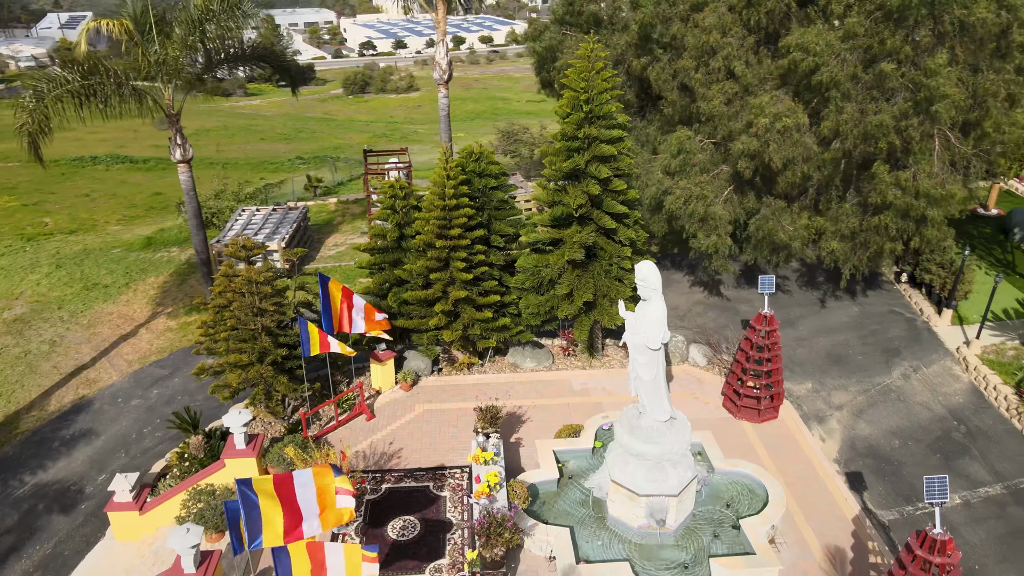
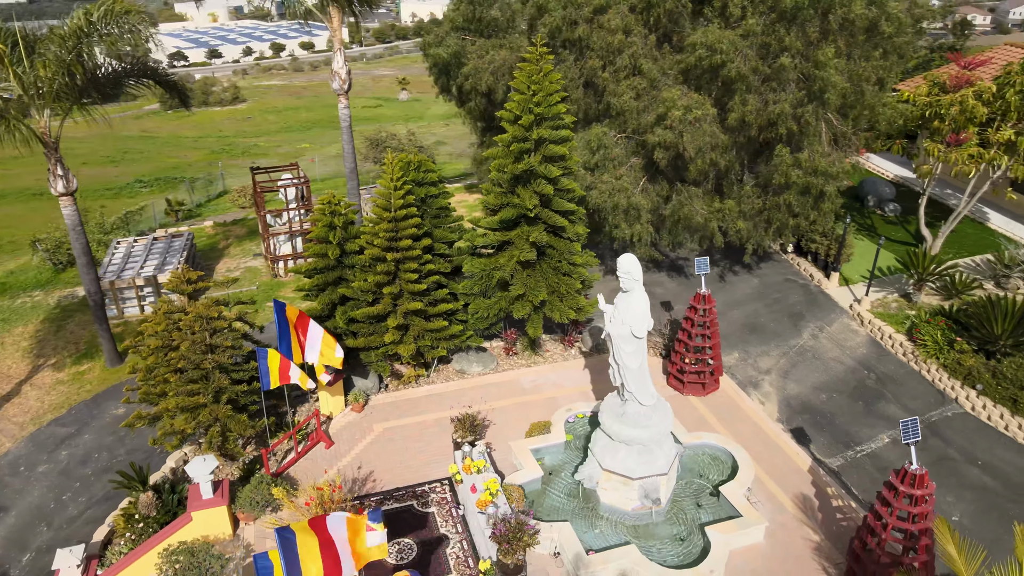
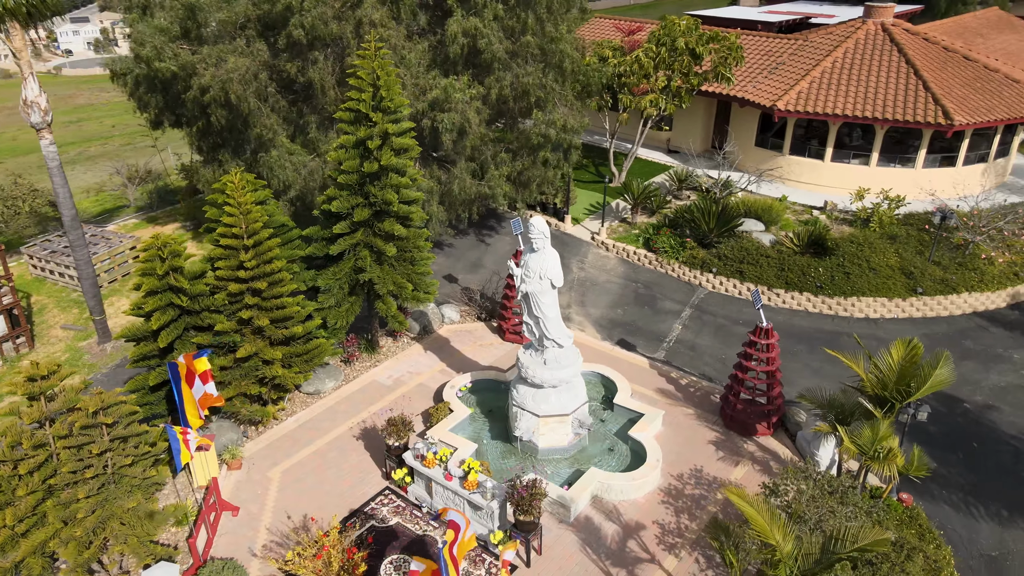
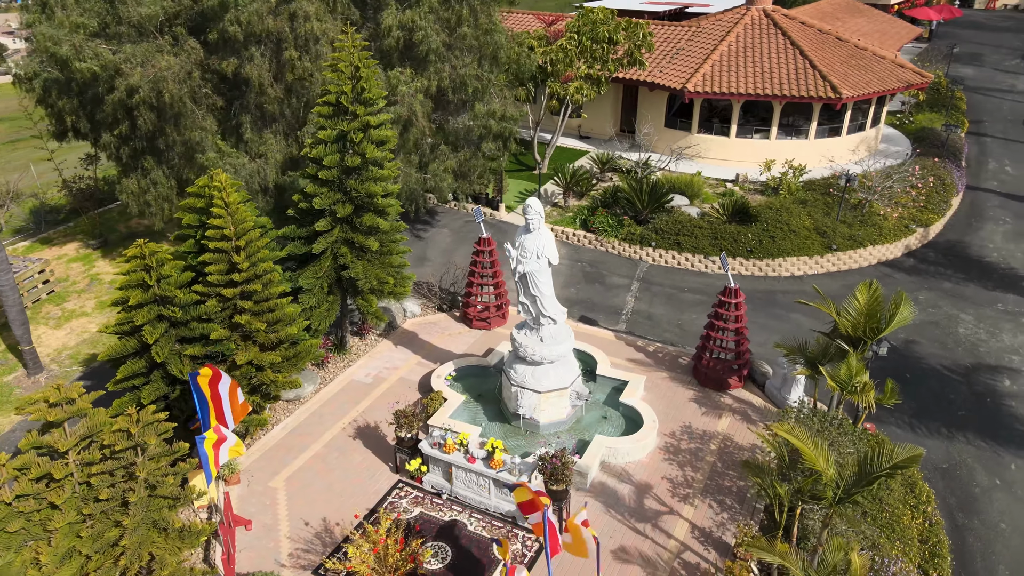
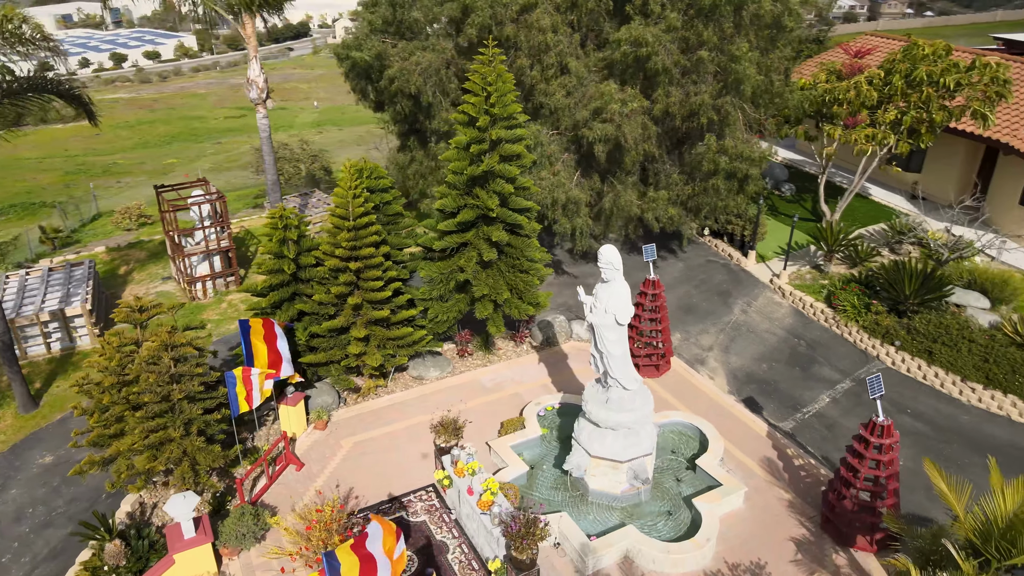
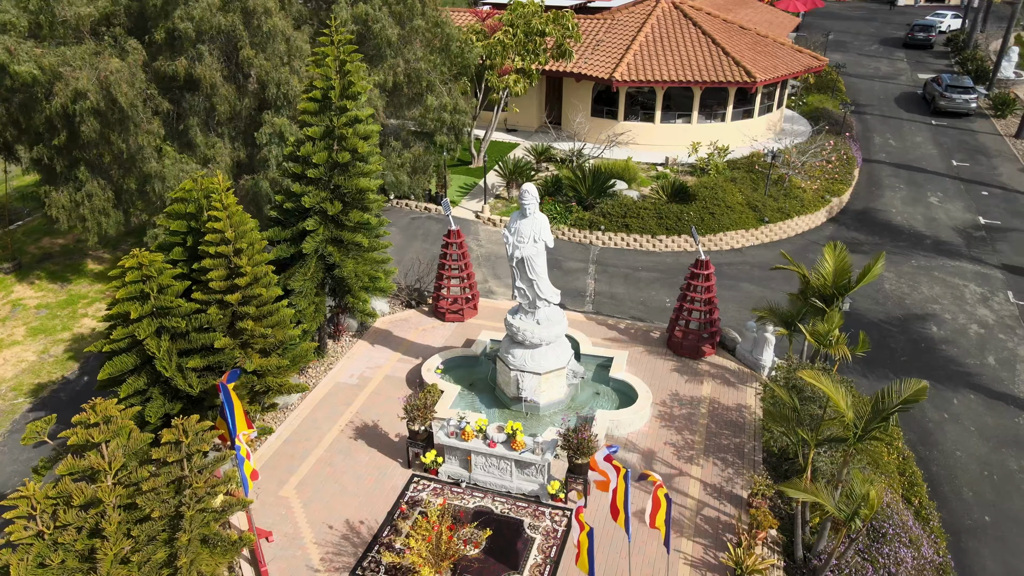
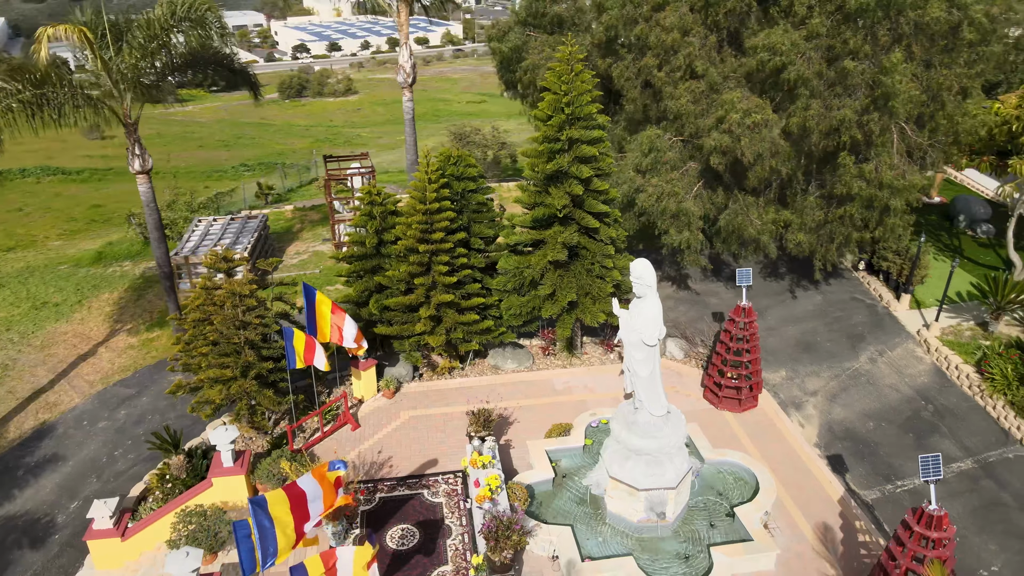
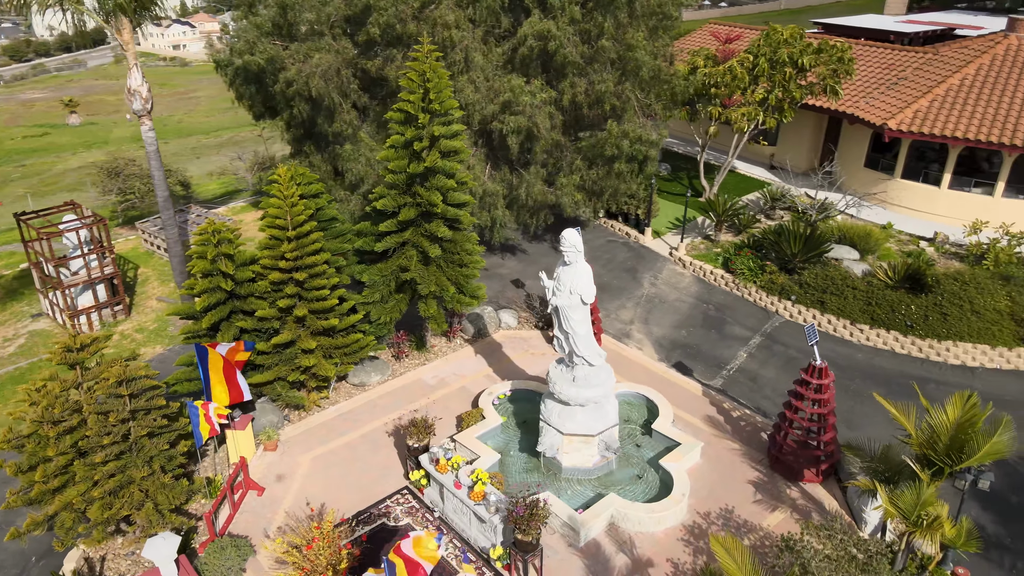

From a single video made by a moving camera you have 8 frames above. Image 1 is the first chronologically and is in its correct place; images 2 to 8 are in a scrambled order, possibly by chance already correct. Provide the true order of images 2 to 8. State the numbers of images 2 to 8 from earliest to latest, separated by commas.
7, 2, 5, 8, 3, 4, 6
